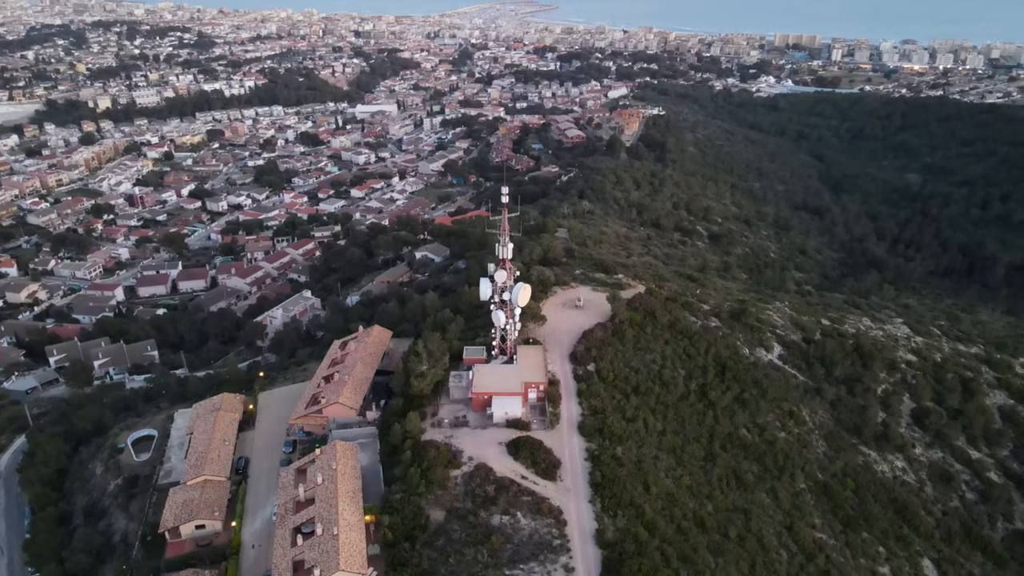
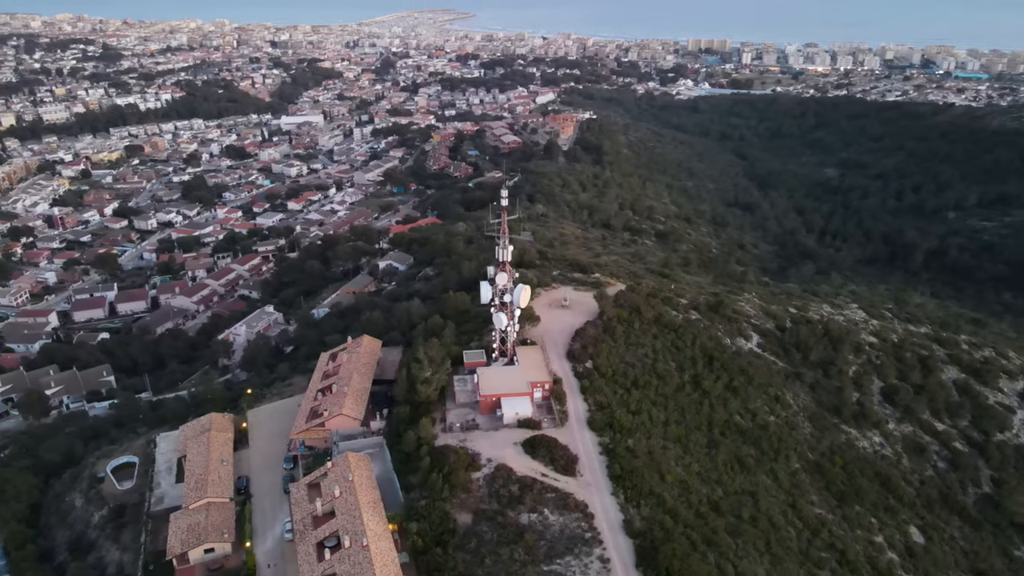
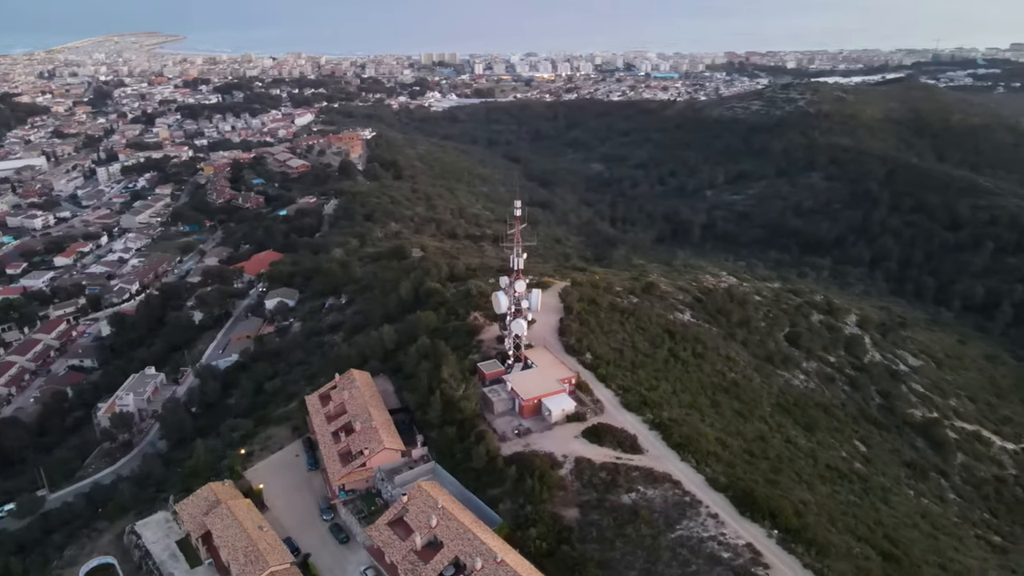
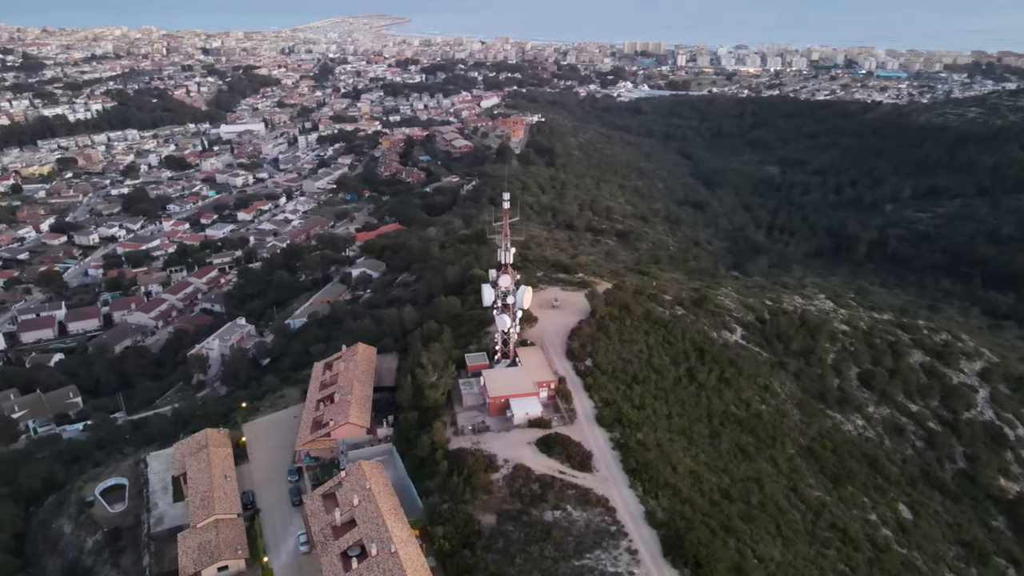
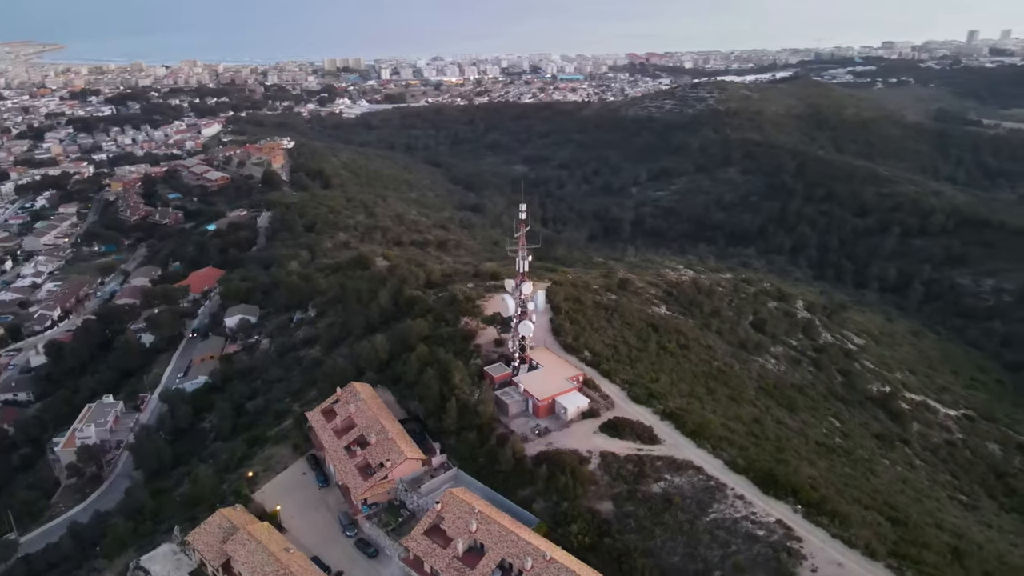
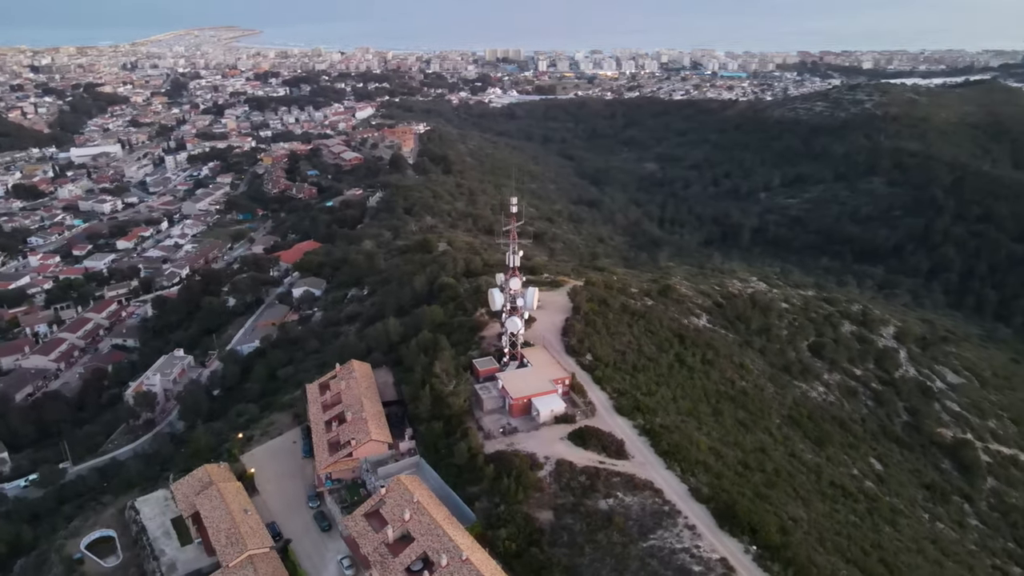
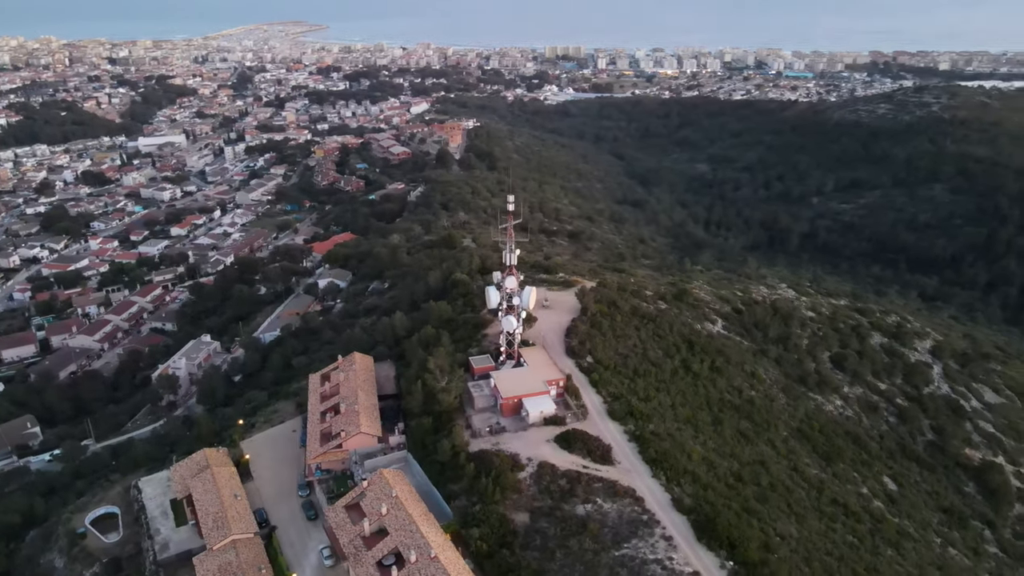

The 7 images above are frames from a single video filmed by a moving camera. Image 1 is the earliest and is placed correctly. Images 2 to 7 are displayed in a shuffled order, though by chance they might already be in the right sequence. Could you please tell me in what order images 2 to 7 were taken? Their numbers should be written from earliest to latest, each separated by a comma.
2, 4, 7, 6, 3, 5
